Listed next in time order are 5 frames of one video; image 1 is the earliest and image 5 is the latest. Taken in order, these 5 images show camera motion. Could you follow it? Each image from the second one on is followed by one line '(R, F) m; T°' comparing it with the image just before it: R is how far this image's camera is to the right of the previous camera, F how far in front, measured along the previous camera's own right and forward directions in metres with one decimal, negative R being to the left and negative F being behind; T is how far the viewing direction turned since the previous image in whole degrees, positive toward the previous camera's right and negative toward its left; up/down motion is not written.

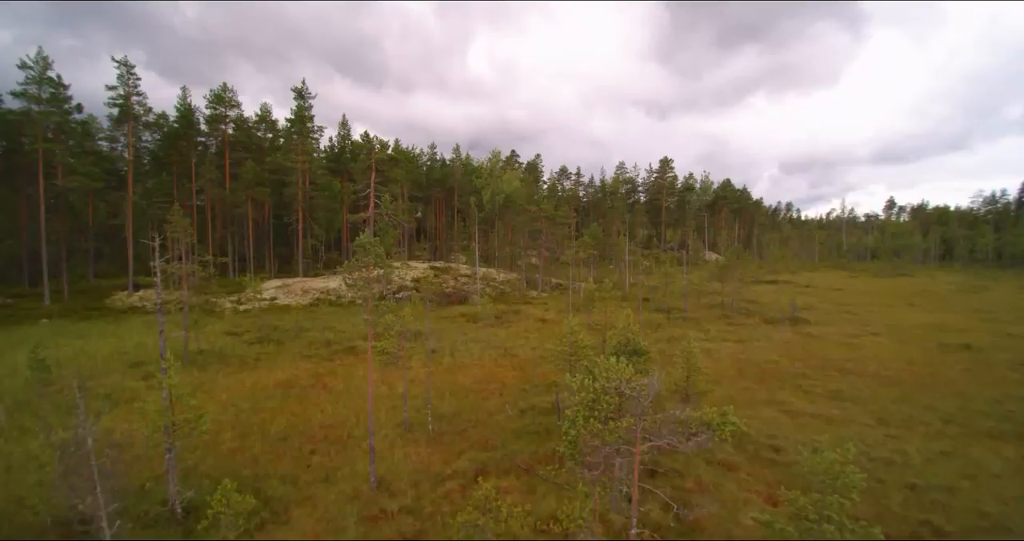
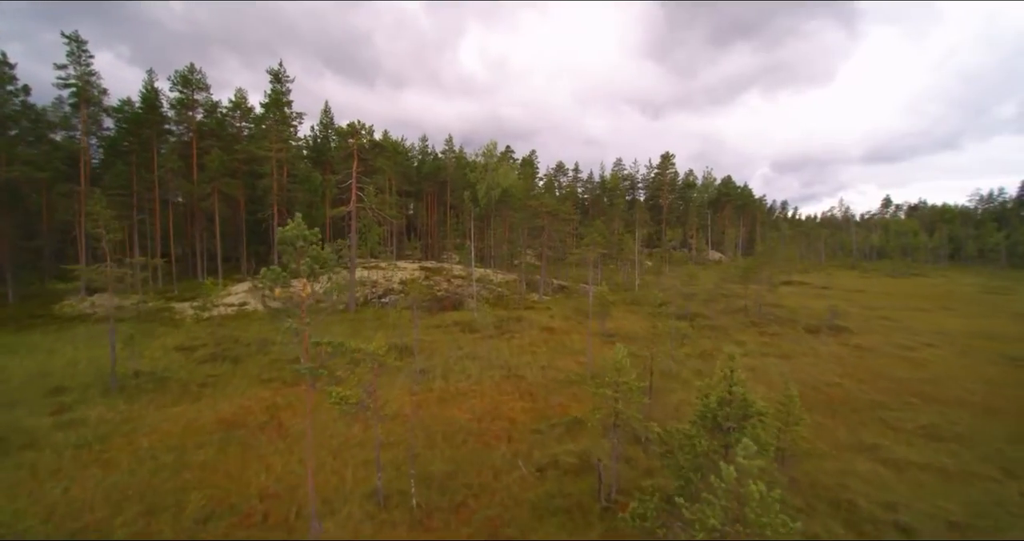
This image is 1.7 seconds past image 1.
(-0.7, +5.9) m; +1°
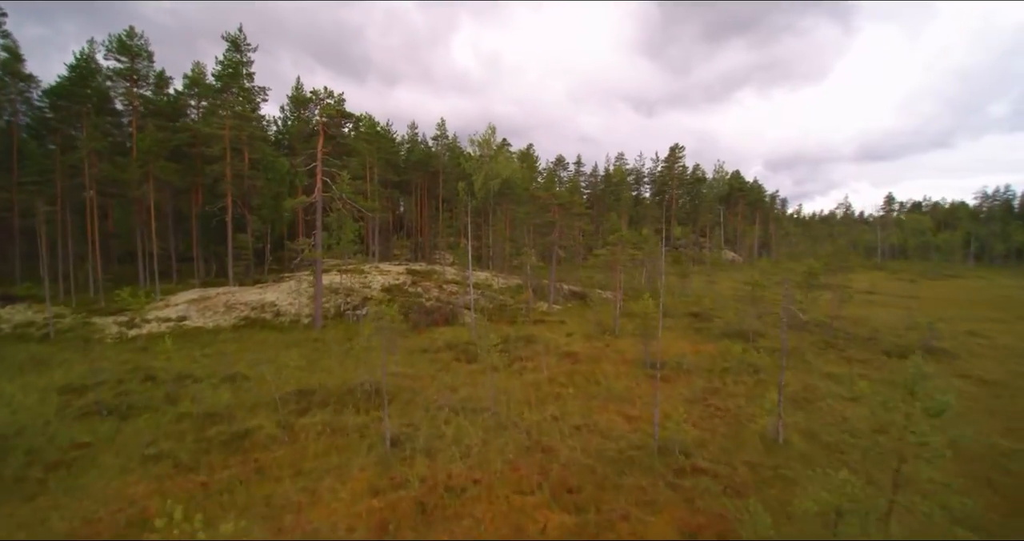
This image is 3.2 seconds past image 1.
(-1.0, +9.3) m; +1°
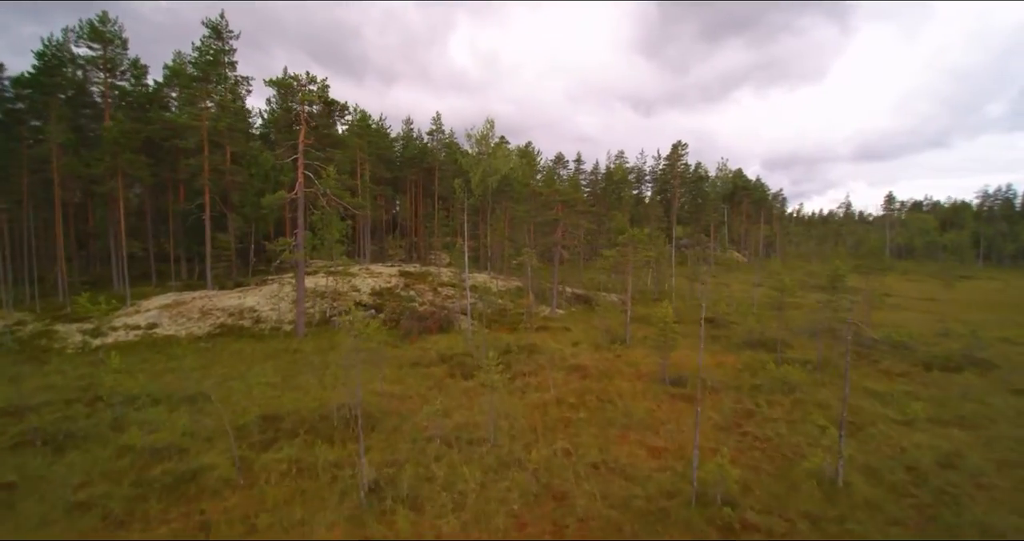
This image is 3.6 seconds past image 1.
(-0.2, +3.1) m; 0°
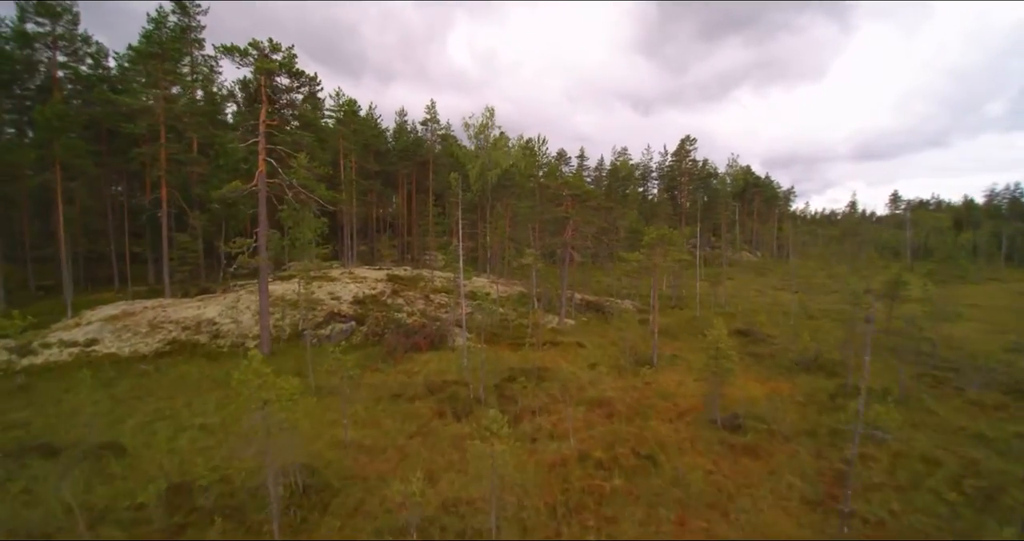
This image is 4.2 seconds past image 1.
(-0.3, +5.3) m; 0°
